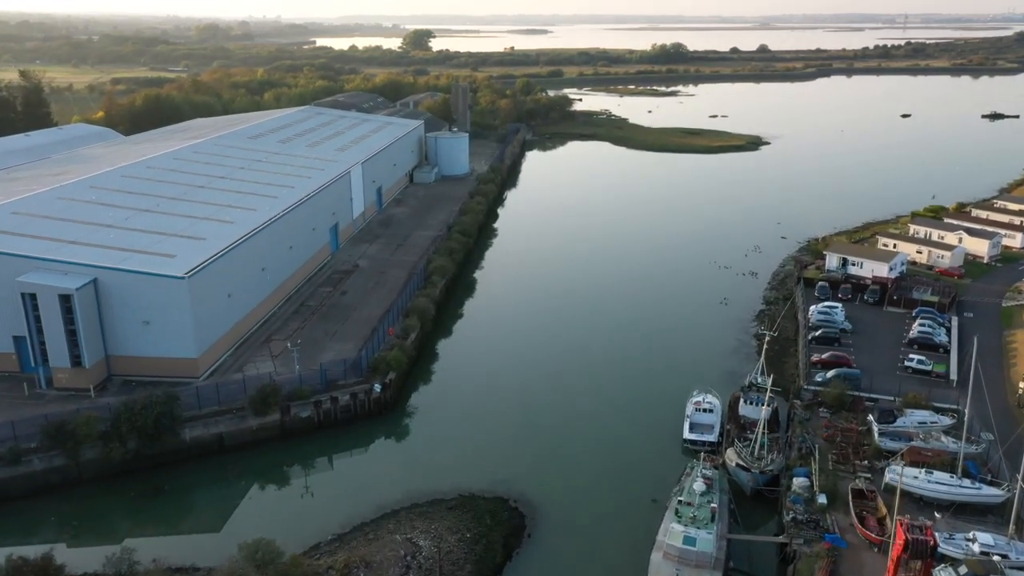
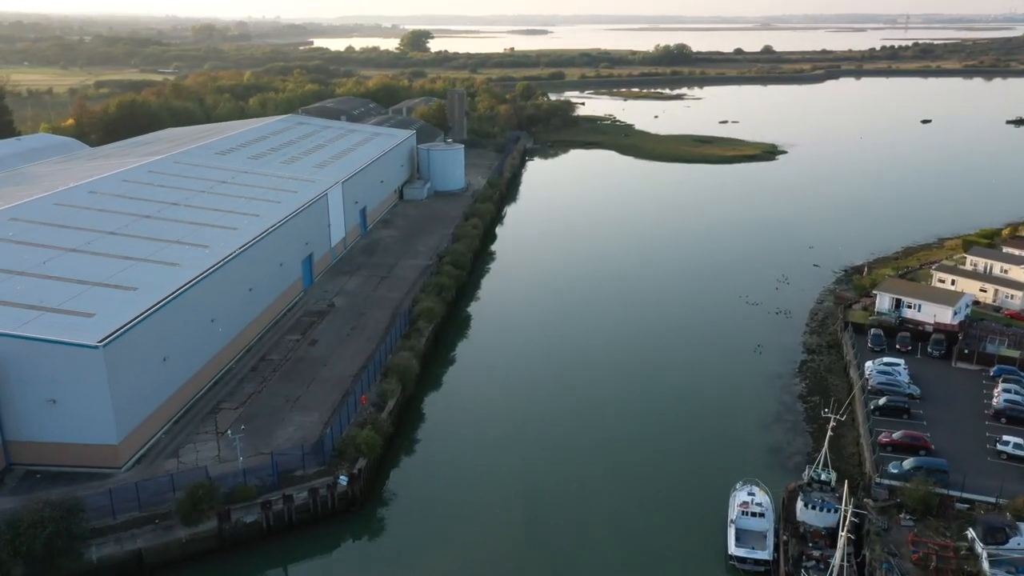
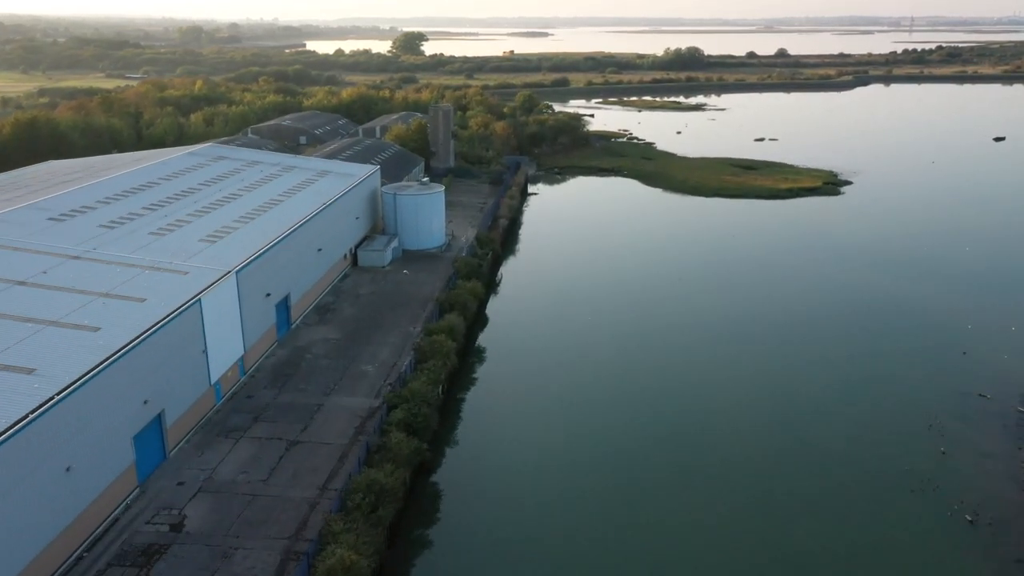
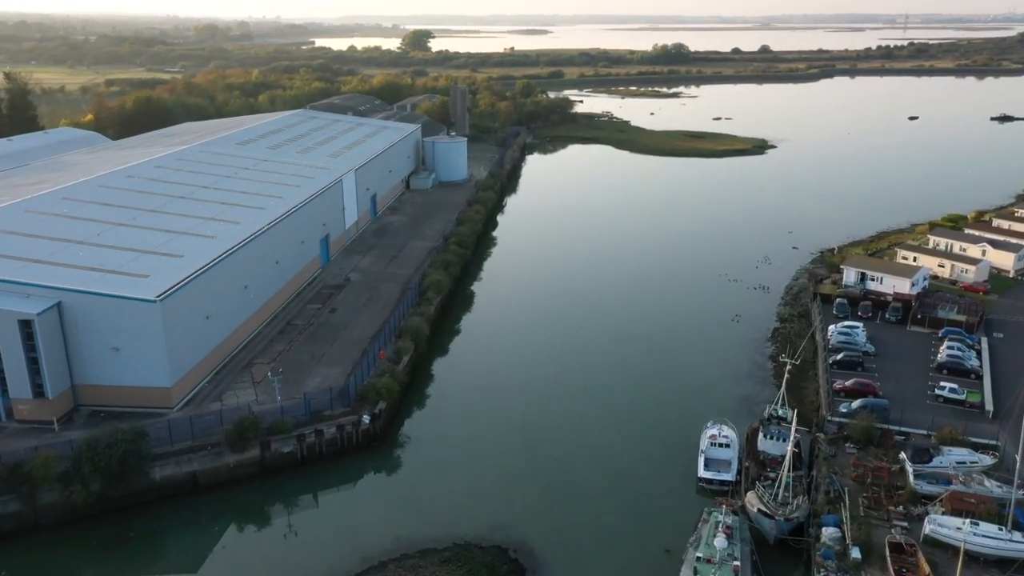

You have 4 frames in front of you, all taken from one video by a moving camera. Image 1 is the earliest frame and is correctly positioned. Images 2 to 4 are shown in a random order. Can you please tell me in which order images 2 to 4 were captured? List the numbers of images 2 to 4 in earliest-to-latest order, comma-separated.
4, 2, 3
